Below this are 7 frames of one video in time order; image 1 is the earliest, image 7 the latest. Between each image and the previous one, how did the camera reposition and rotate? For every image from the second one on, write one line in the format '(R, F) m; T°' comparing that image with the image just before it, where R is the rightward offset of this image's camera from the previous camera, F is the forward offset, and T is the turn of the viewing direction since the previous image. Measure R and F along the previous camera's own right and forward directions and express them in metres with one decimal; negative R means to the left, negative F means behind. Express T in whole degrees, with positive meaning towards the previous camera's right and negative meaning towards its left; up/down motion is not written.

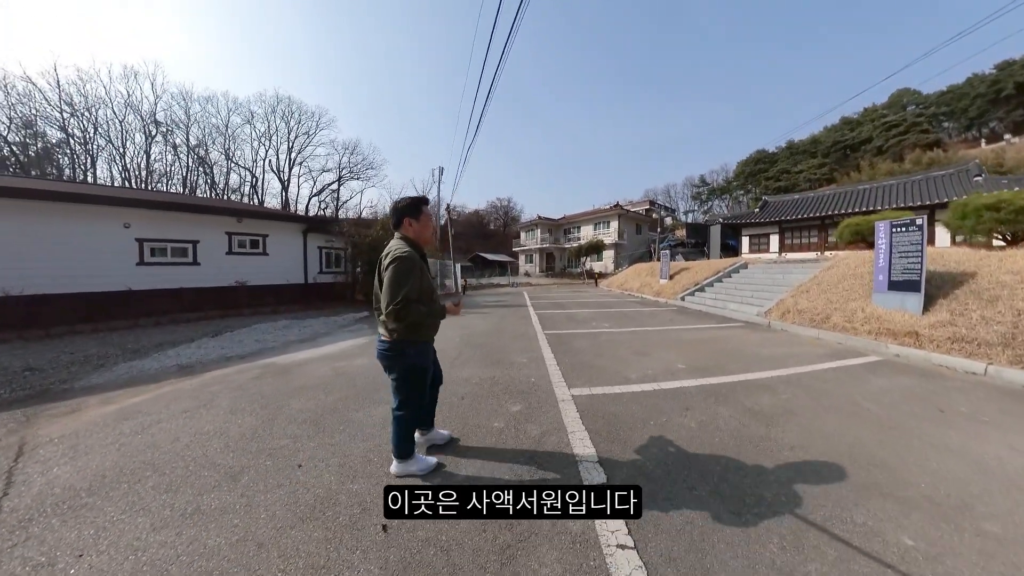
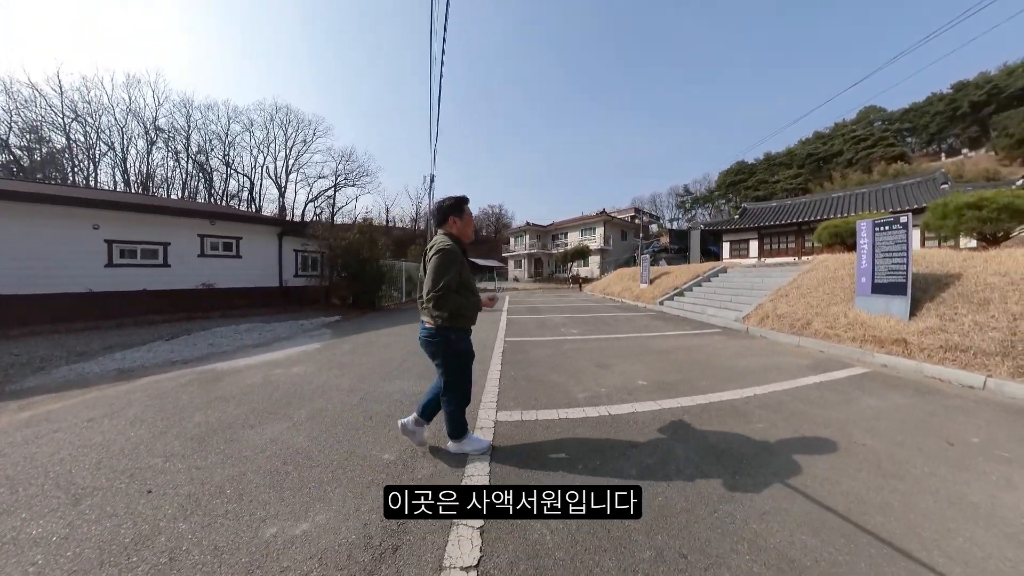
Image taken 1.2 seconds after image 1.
(+0.5, +0.6) m; +2°
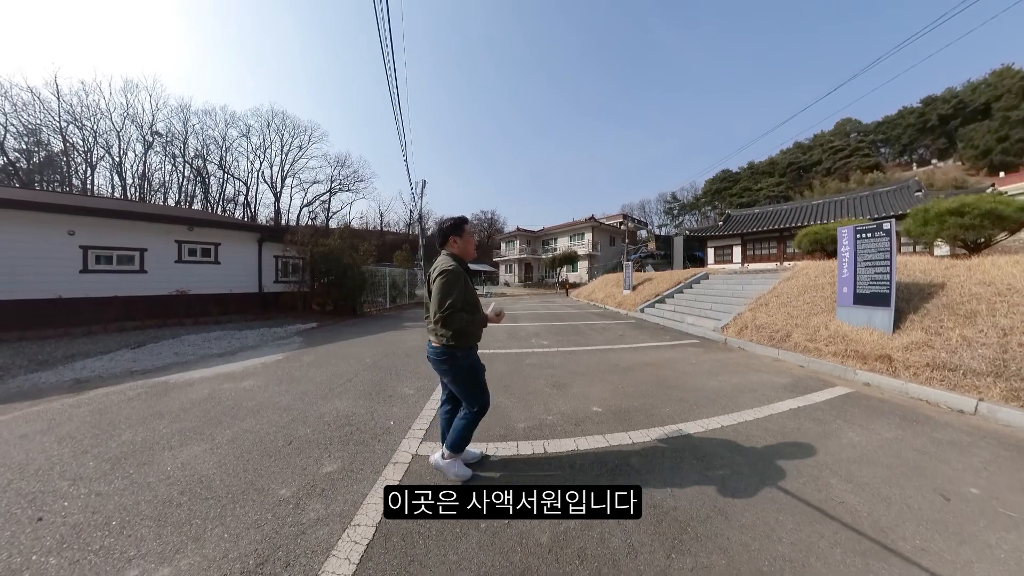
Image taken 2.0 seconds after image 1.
(+0.4, +0.4) m; +2°
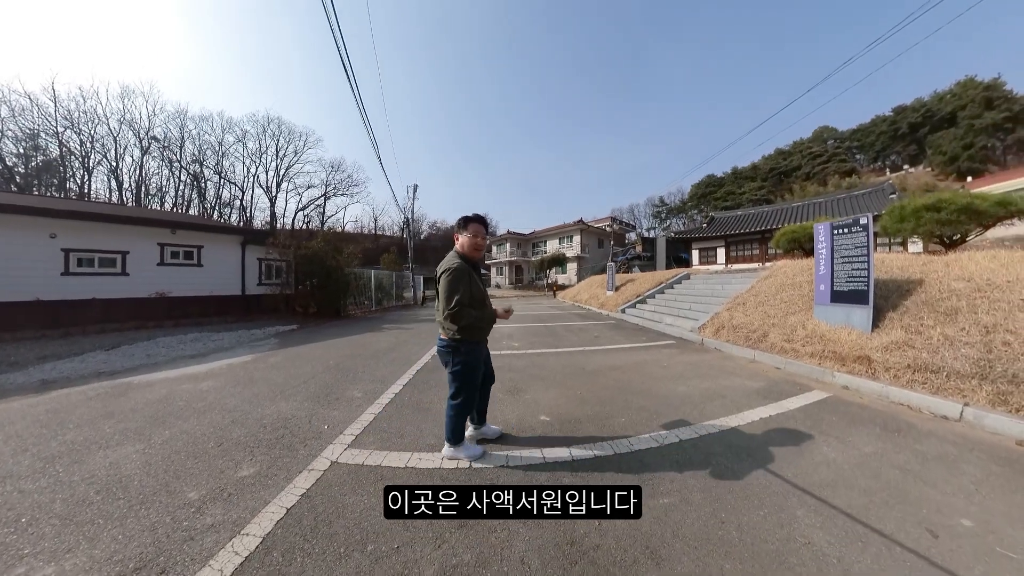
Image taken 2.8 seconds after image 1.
(+0.4, +0.3) m; +2°
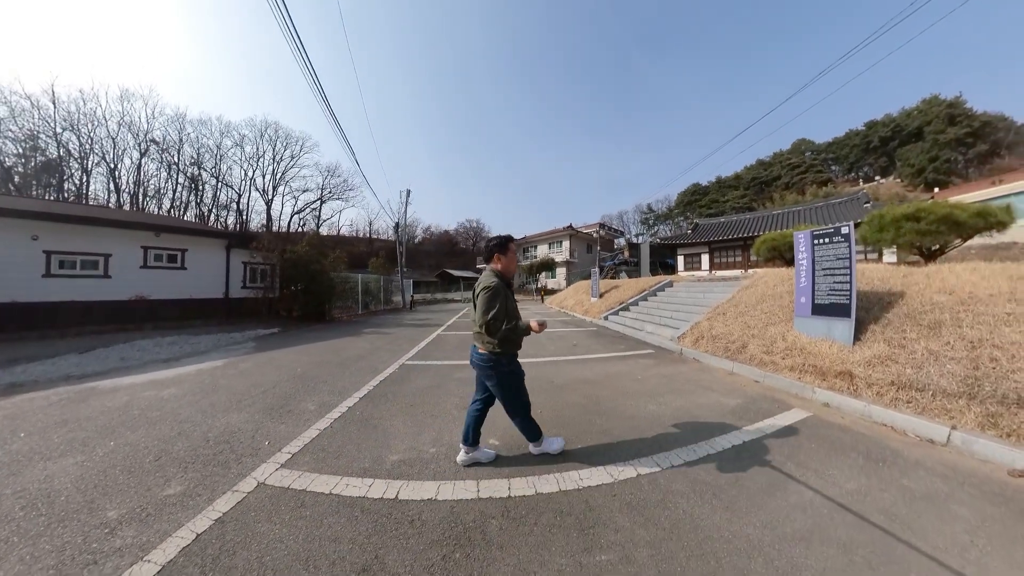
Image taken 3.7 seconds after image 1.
(+0.3, +0.3) m; +2°
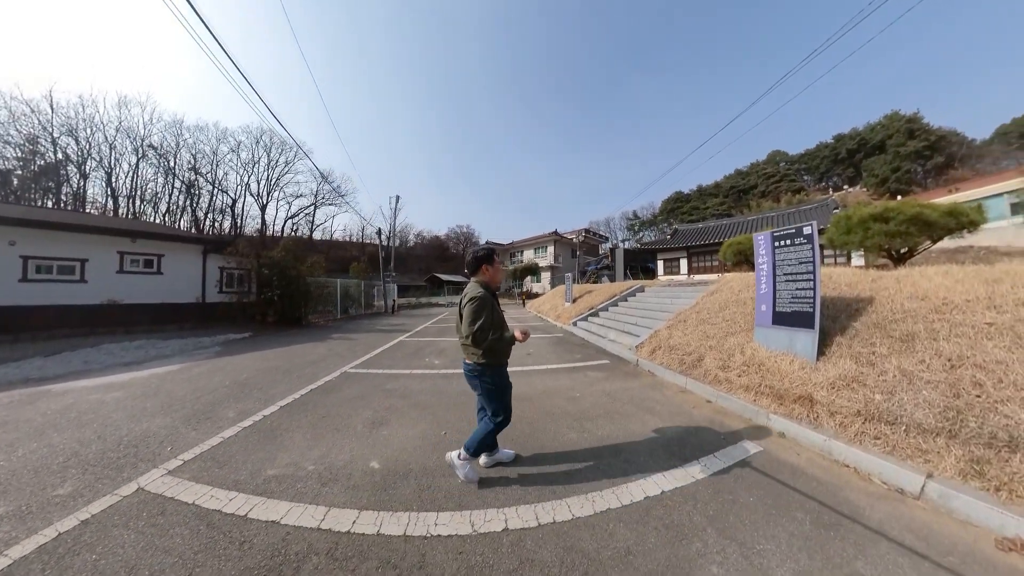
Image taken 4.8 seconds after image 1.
(+0.7, +0.6) m; +2°
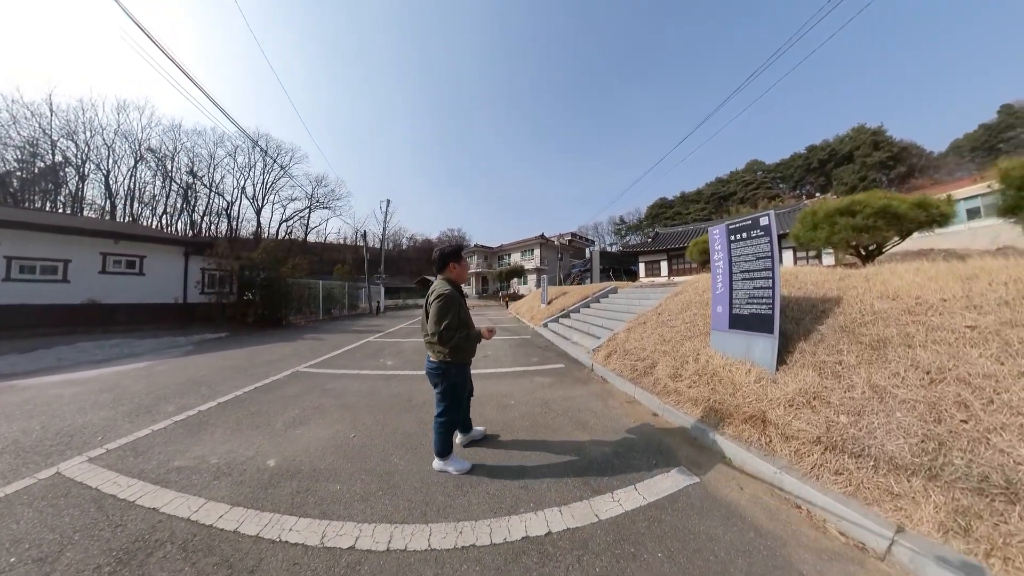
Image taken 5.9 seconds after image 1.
(+0.6, +0.5) m; +1°
